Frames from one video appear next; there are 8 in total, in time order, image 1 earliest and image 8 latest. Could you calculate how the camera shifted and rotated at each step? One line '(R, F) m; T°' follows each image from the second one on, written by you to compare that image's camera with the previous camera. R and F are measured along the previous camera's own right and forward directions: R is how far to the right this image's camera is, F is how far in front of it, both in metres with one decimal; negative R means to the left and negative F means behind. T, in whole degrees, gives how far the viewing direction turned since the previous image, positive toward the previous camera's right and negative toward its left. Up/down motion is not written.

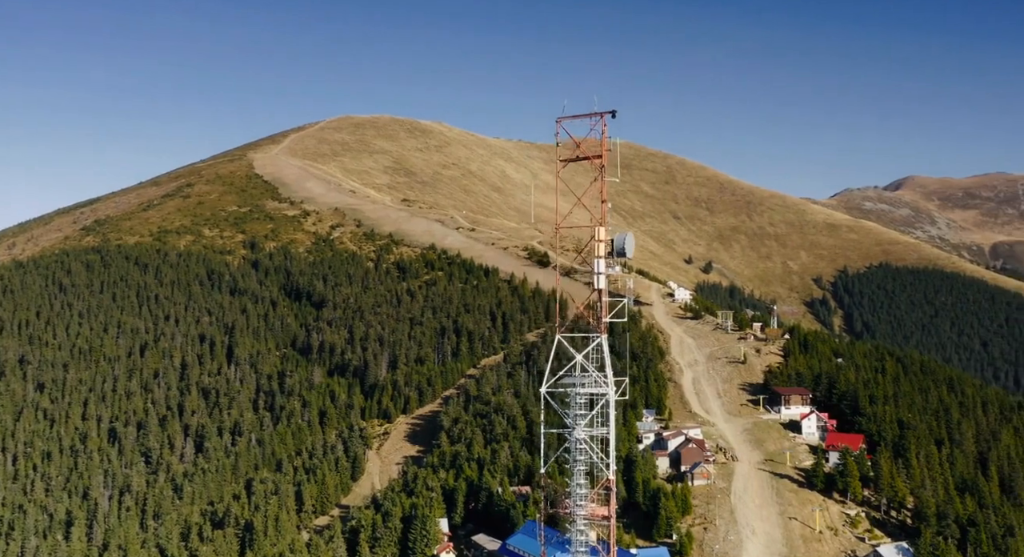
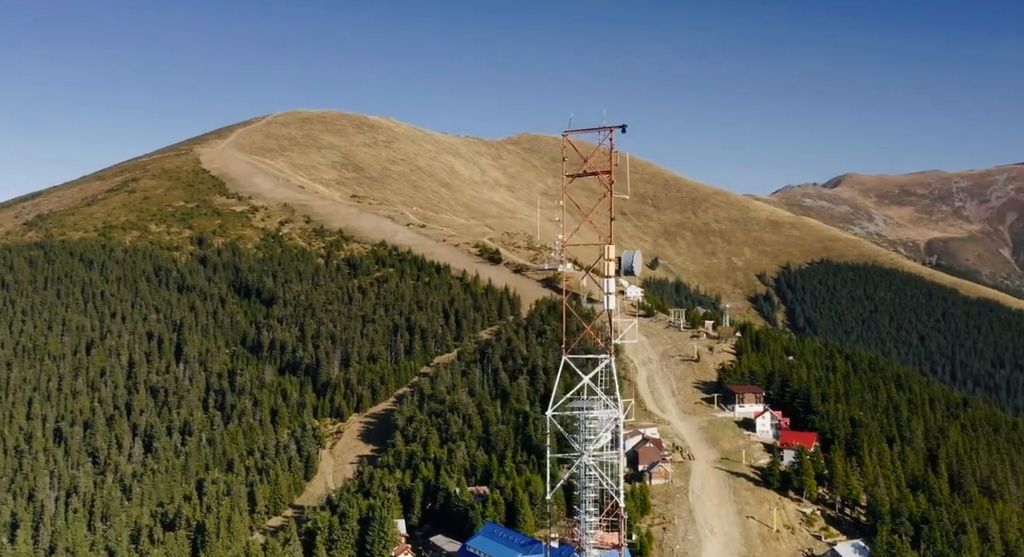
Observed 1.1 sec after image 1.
(-0.9, +0.5) m; +3°
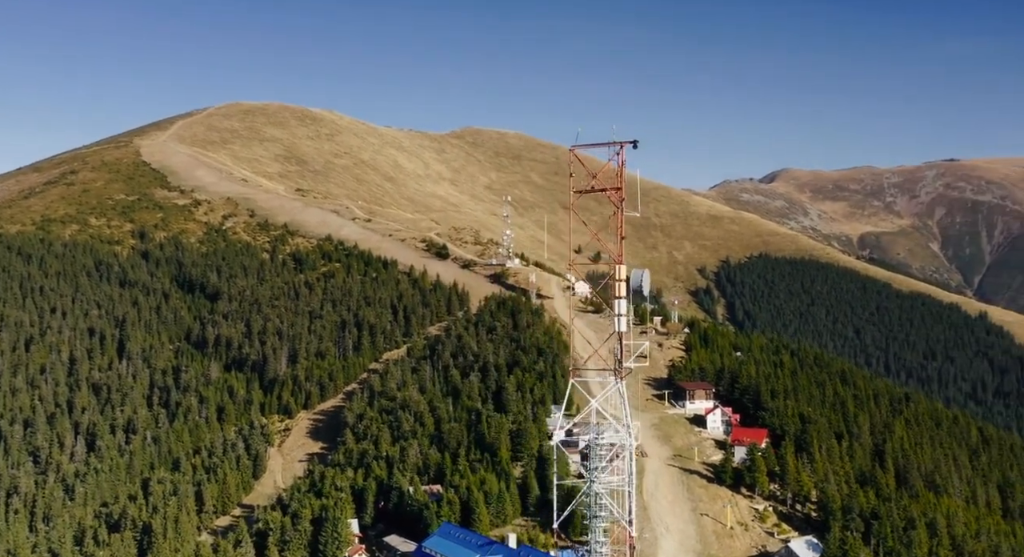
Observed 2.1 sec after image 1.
(-1.0, +0.6) m; +3°
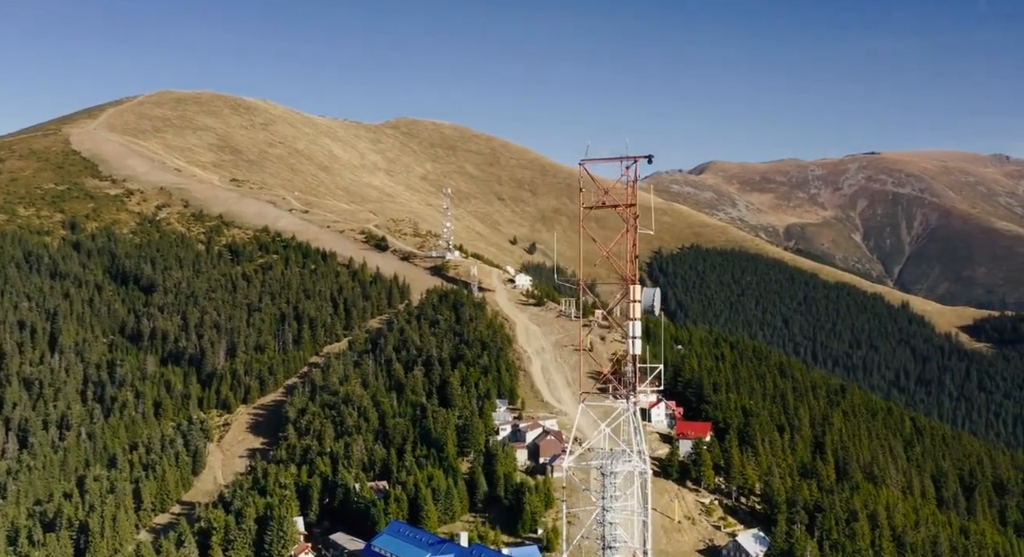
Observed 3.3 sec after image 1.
(-1.0, +0.7) m; +3°
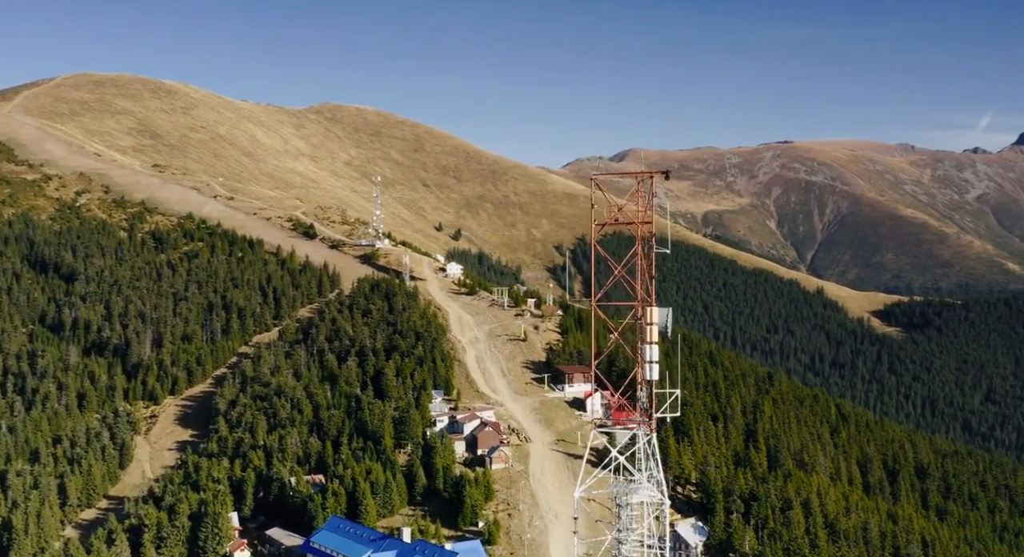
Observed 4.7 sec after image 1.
(-1.1, +0.8) m; +4°
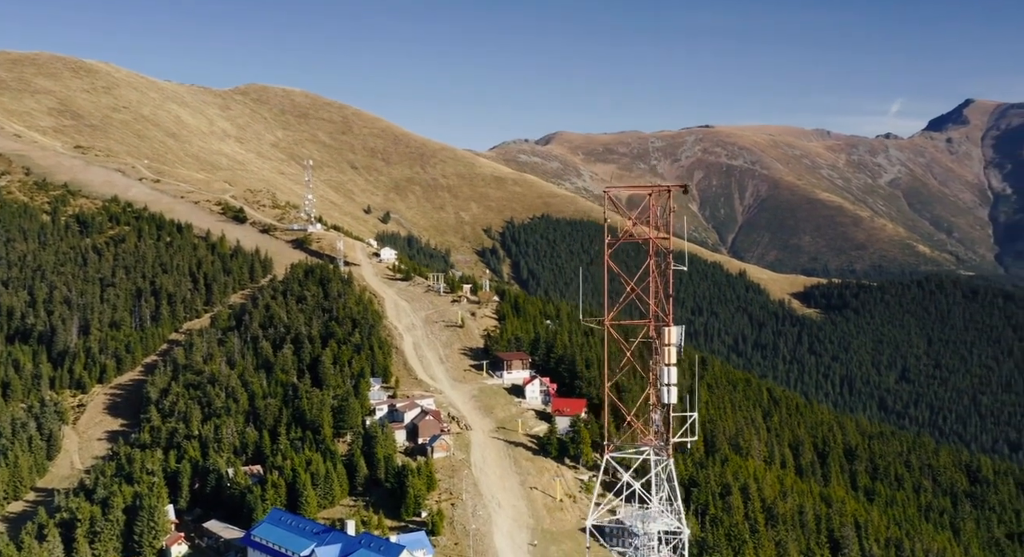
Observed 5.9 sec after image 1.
(-1.0, +0.8) m; +3°
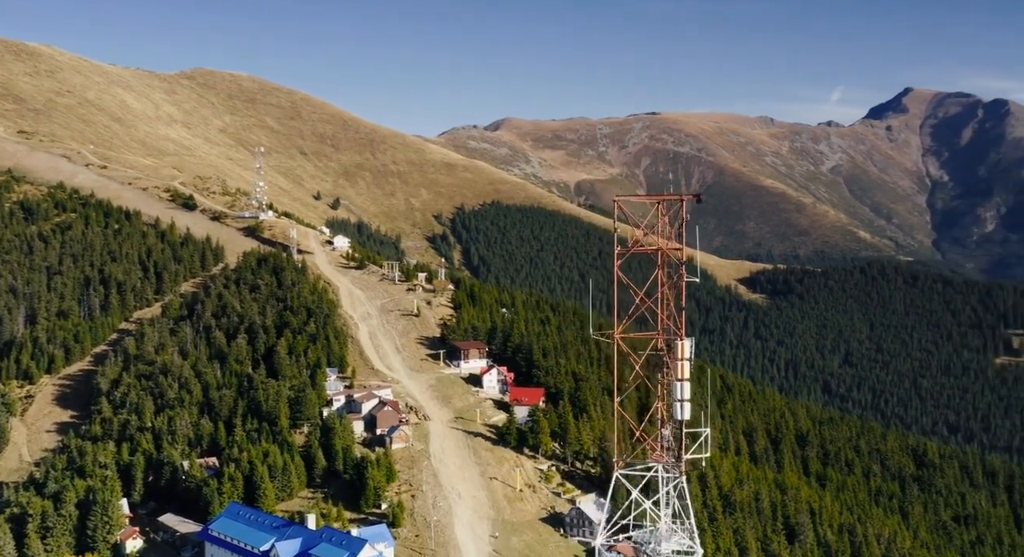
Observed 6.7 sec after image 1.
(-0.7, +0.6) m; +2°
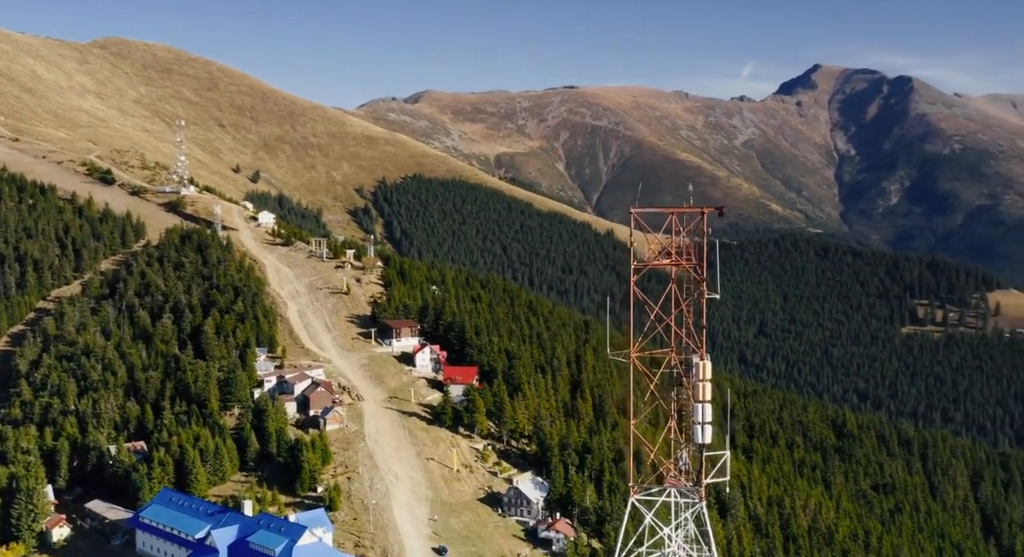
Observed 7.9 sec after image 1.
(-1.0, +1.1) m; +4°
